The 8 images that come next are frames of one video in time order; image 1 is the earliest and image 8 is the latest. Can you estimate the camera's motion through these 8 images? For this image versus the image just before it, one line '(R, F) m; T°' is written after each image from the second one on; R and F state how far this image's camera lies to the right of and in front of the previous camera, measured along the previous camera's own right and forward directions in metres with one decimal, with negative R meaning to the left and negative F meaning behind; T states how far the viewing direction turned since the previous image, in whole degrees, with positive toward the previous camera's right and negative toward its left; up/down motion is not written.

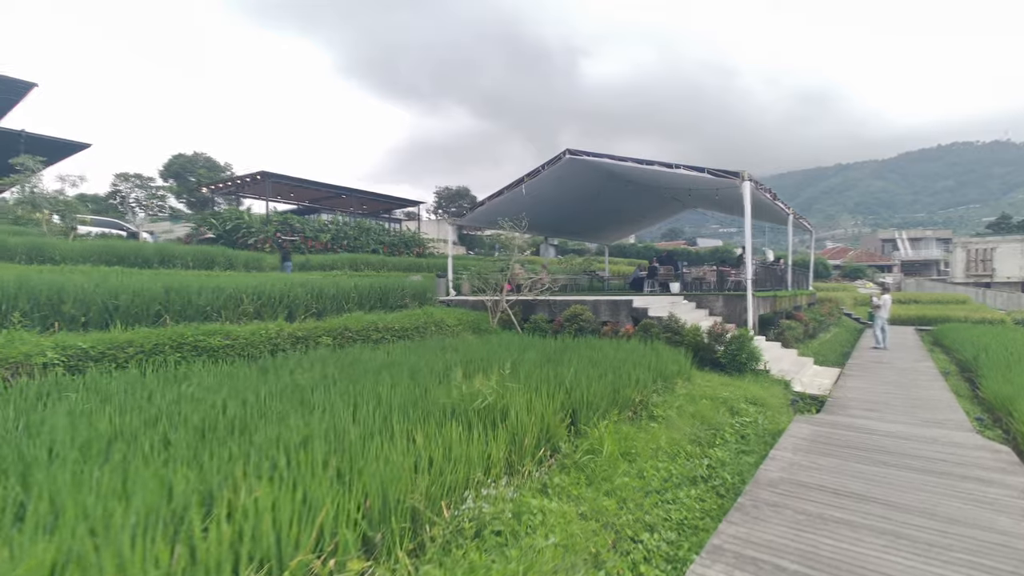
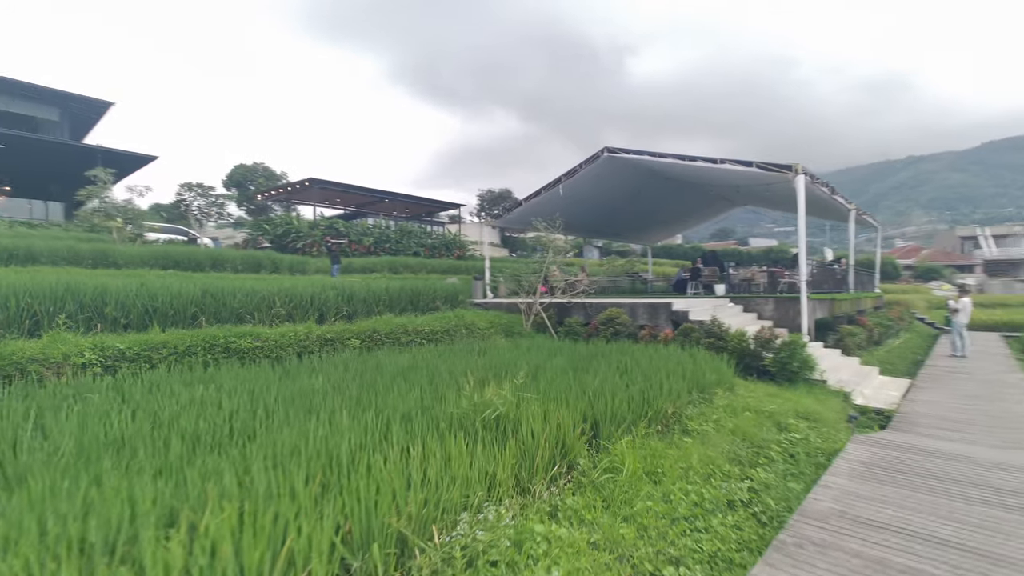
(+0.2, +0.2) m; -6°
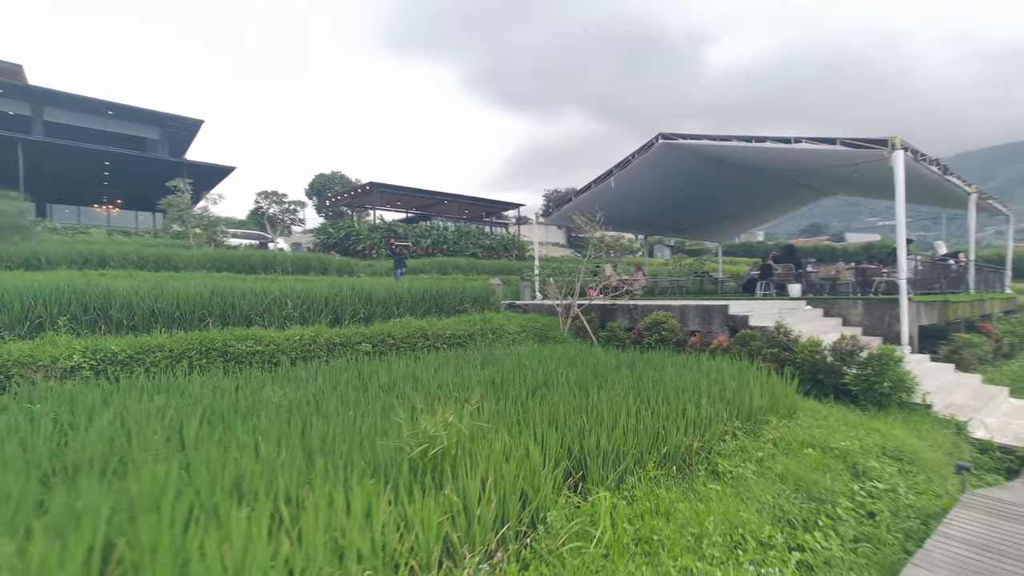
(+0.6, +0.7) m; -9°
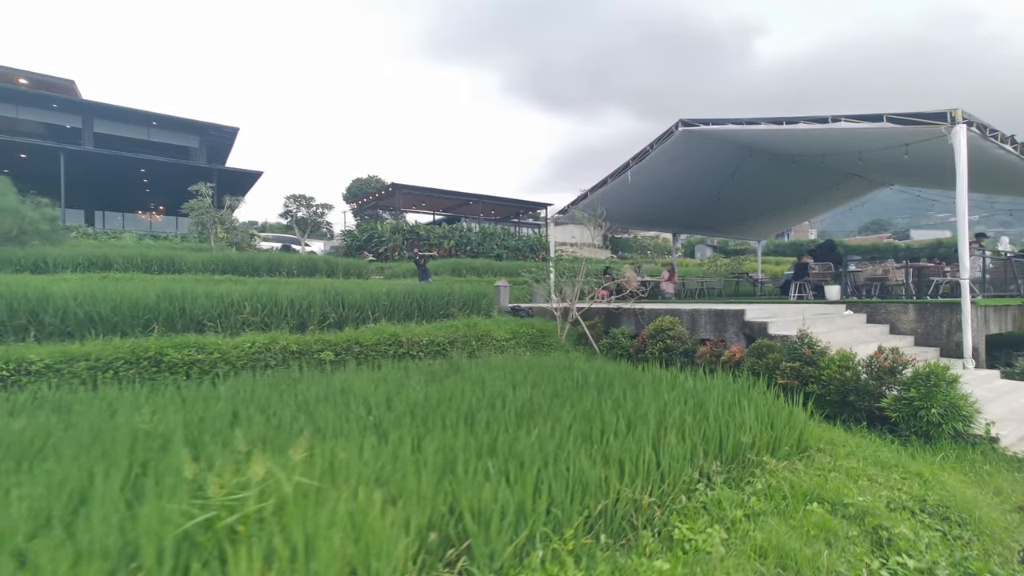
(+0.8, +0.7) m; -5°
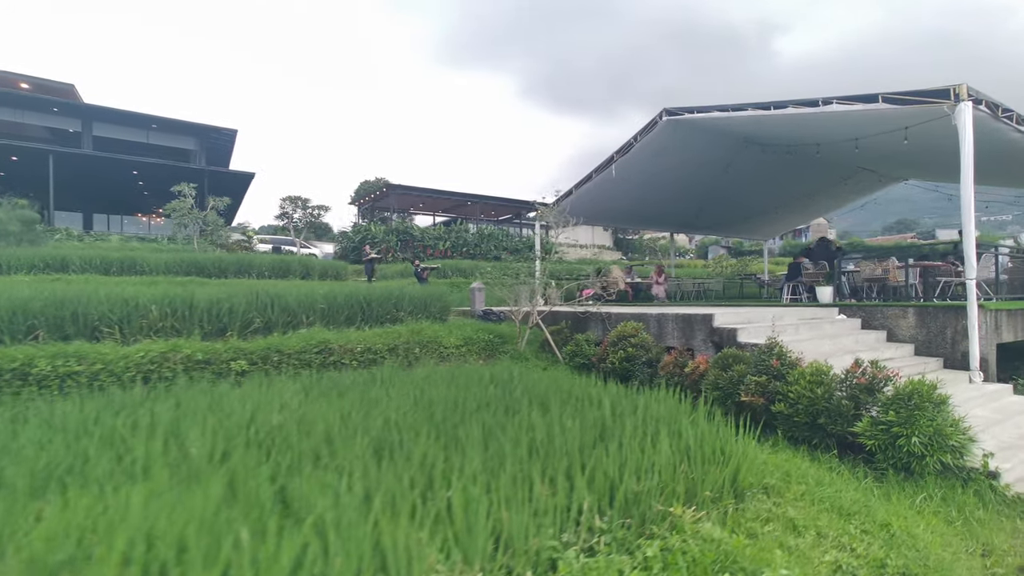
(+0.9, +0.6) m; -2°
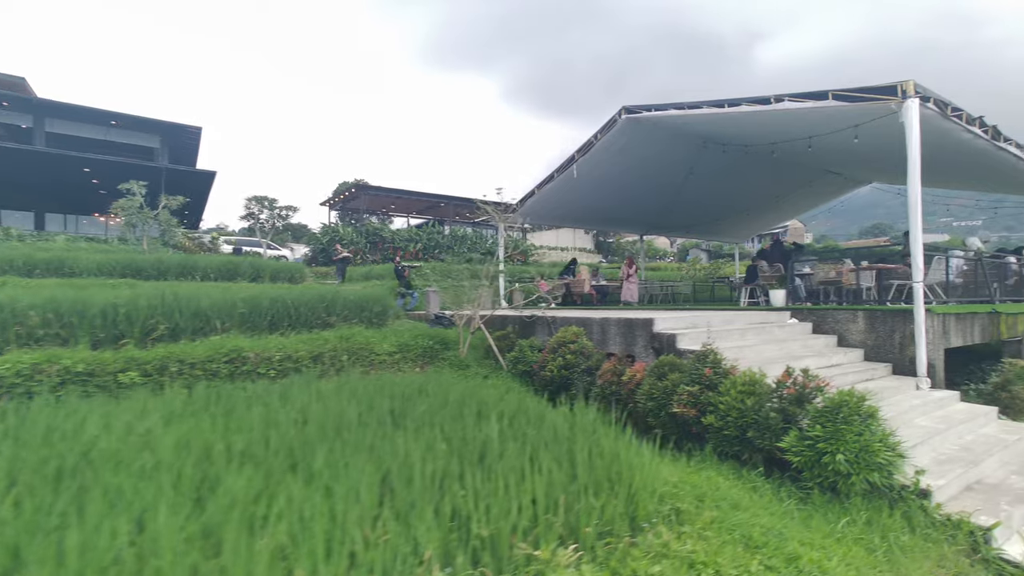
(+0.7, +0.3) m; +2°
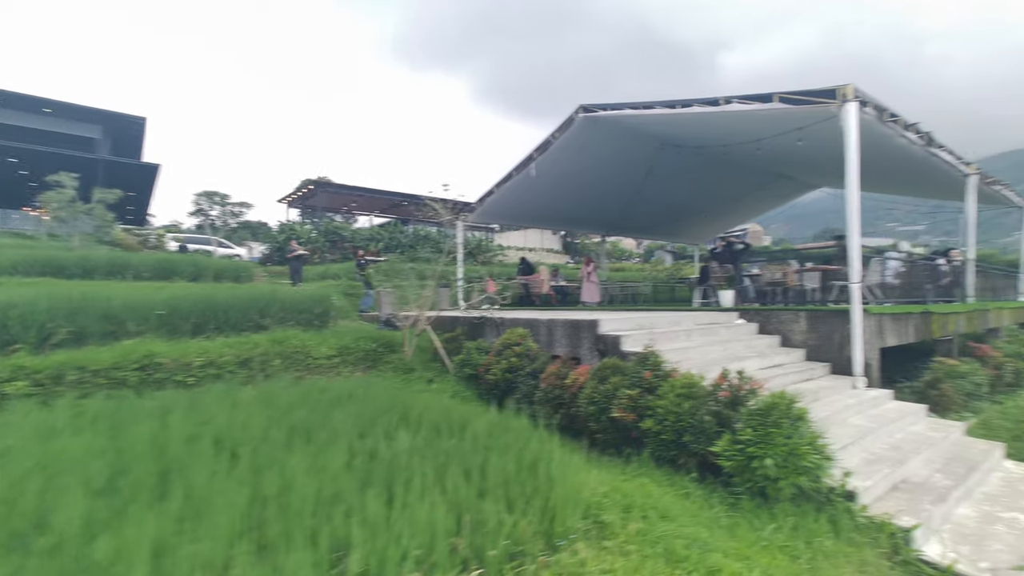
(+0.3, +0.2) m; +4°
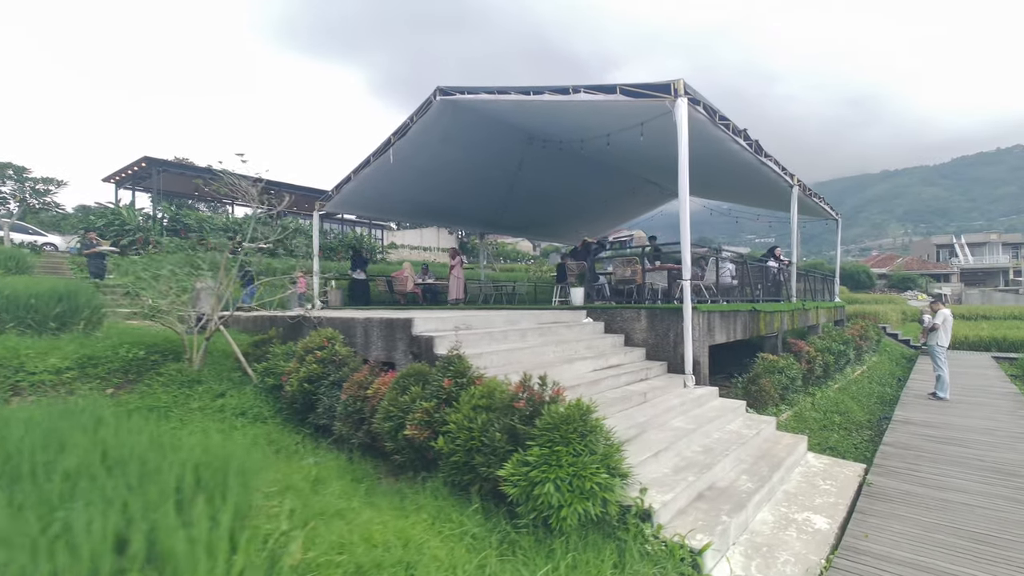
(+1.0, +0.6) m; +12°
